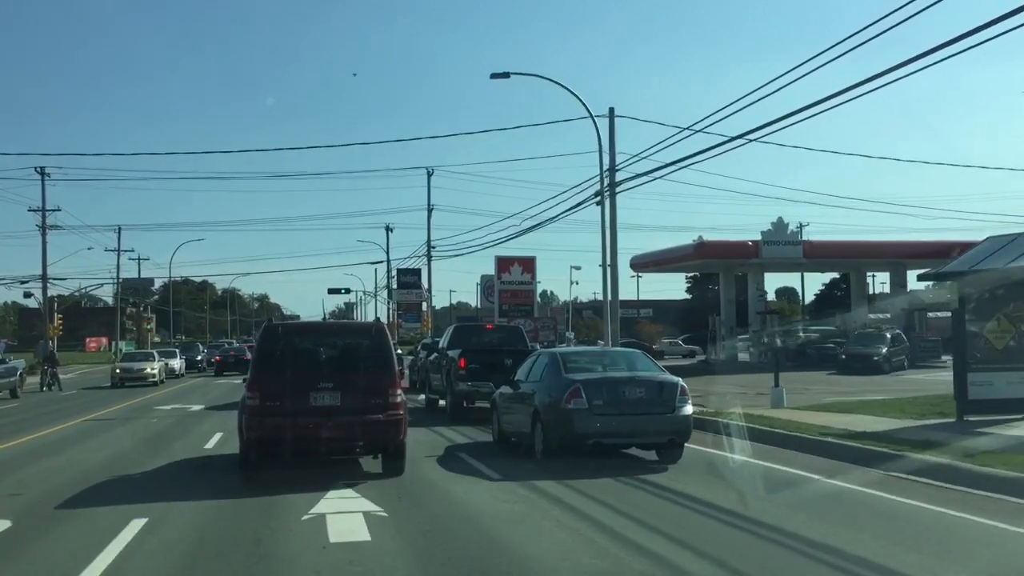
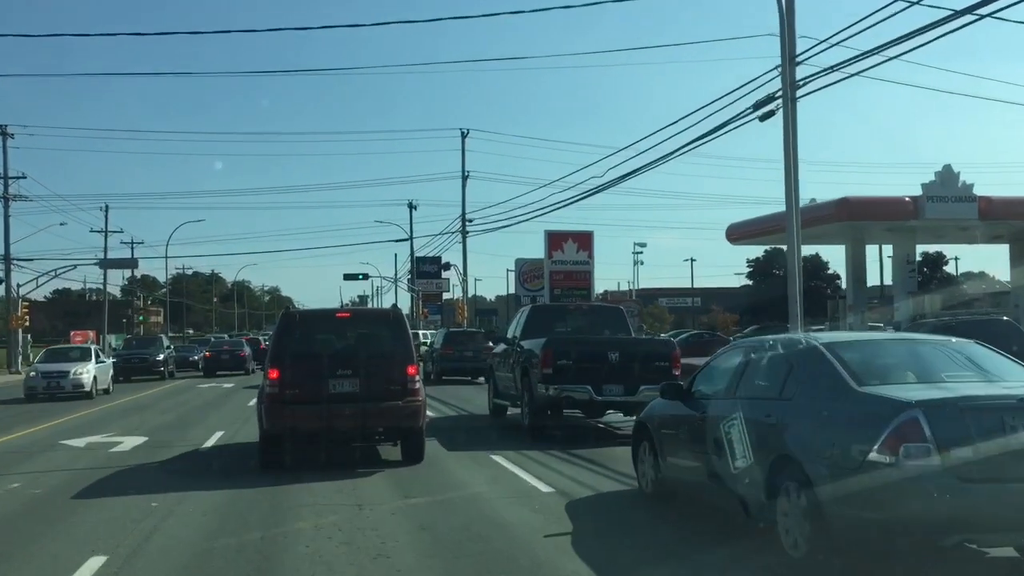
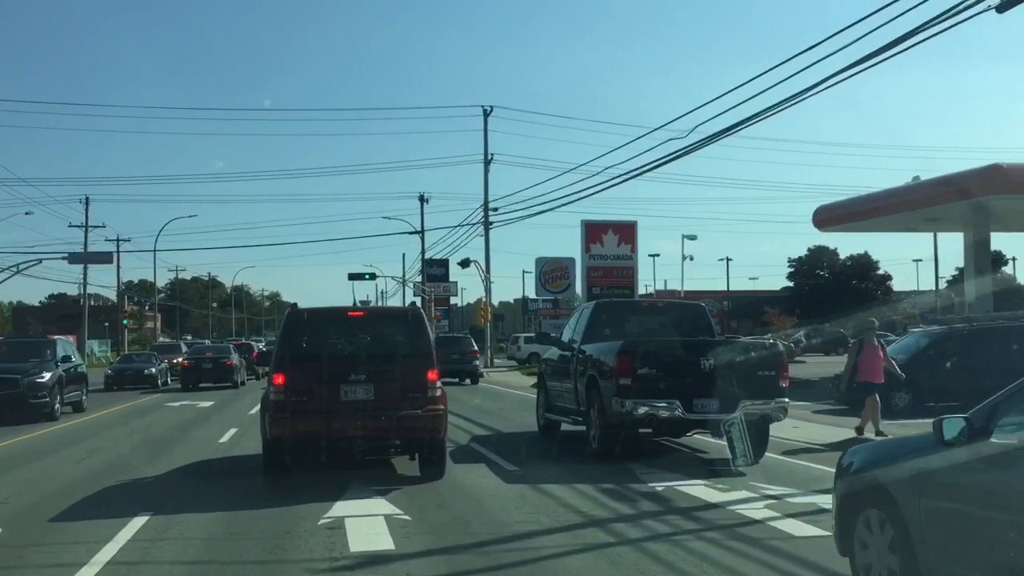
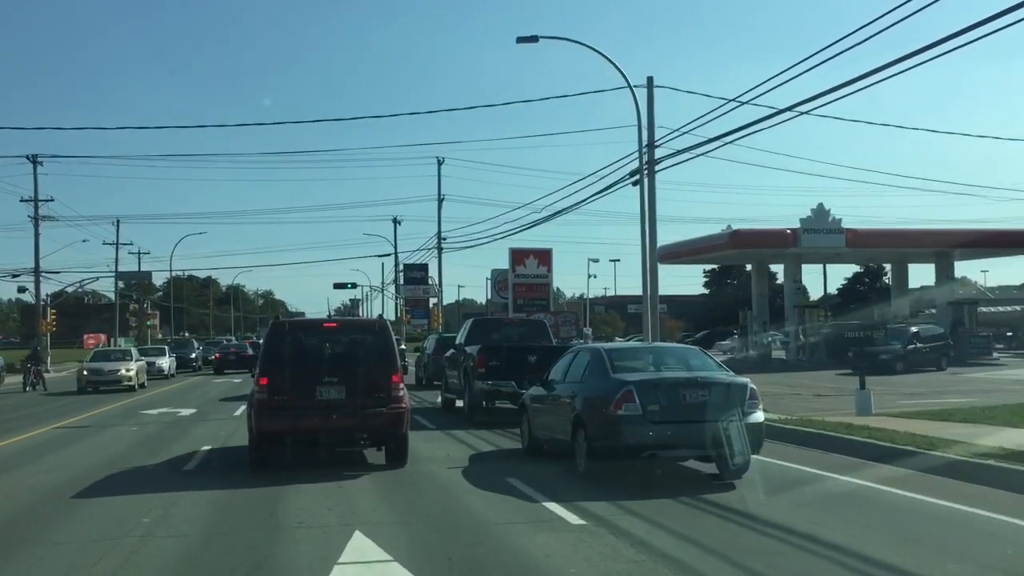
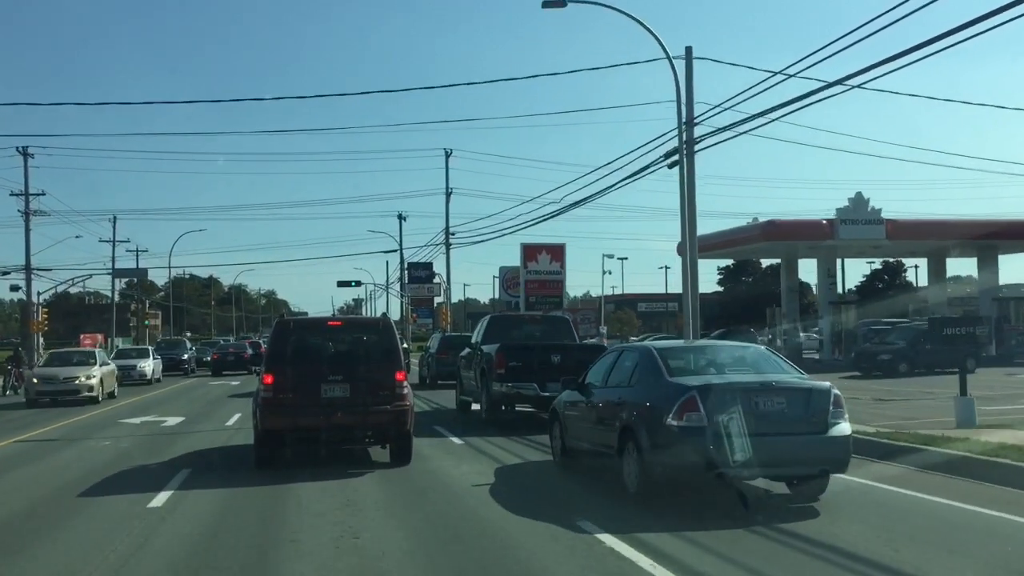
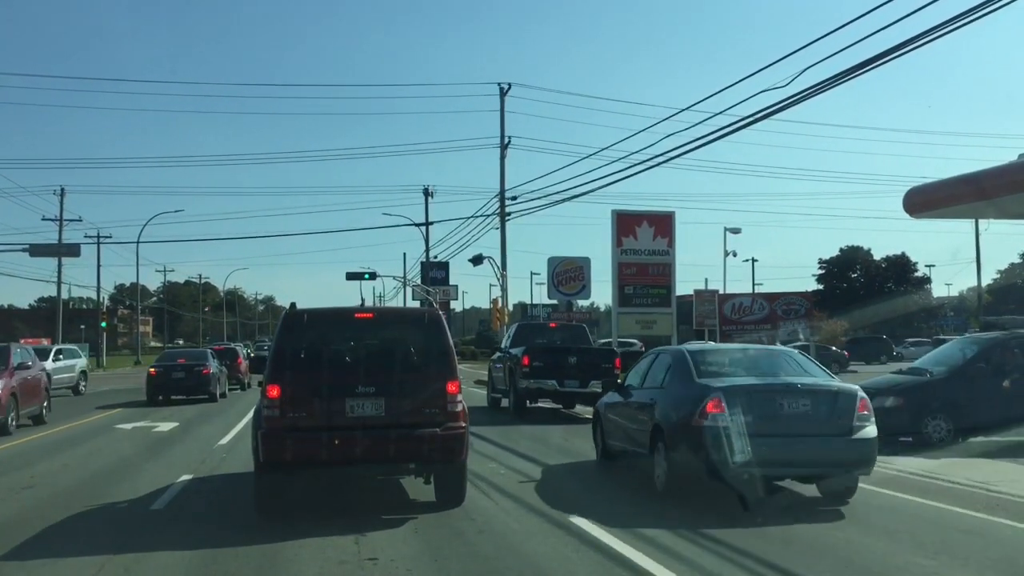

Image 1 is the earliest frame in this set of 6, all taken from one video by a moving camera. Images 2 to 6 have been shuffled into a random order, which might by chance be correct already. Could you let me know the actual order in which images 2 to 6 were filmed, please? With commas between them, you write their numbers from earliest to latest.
4, 5, 2, 3, 6
